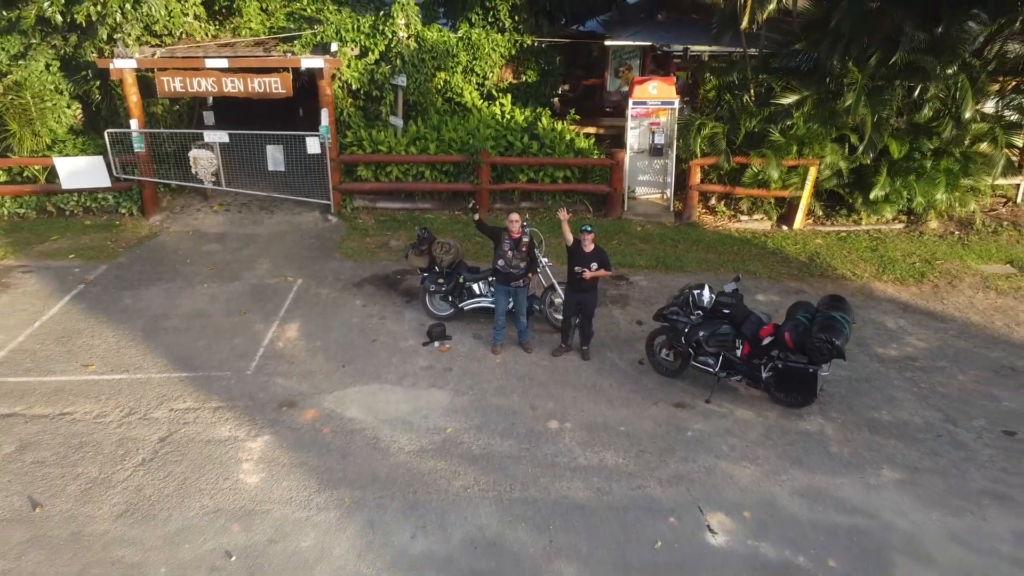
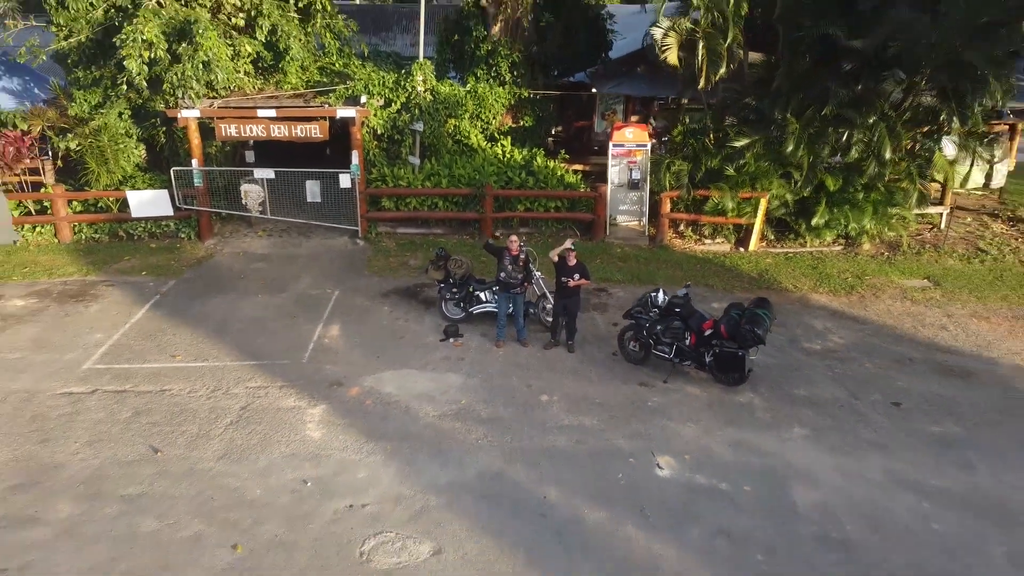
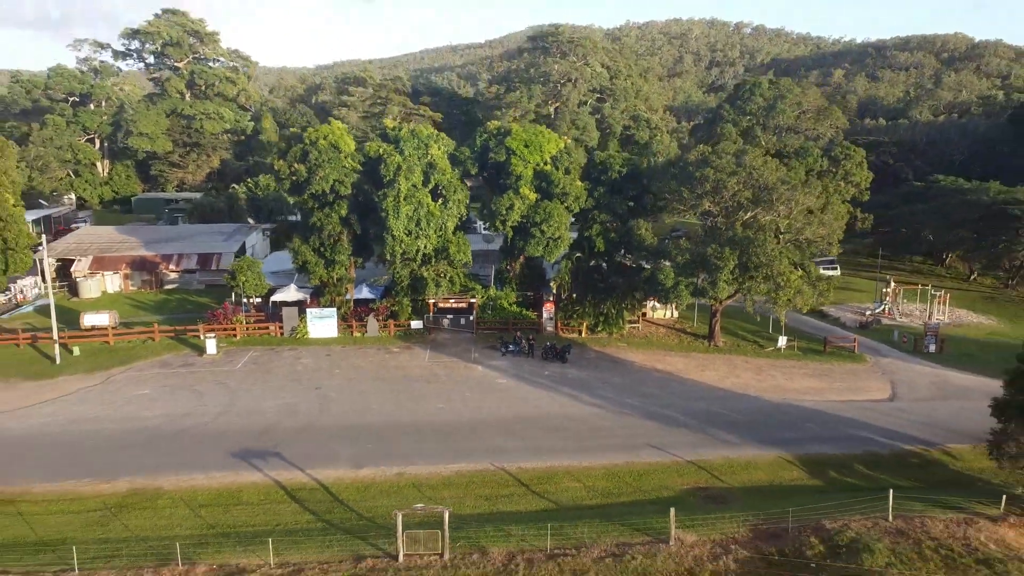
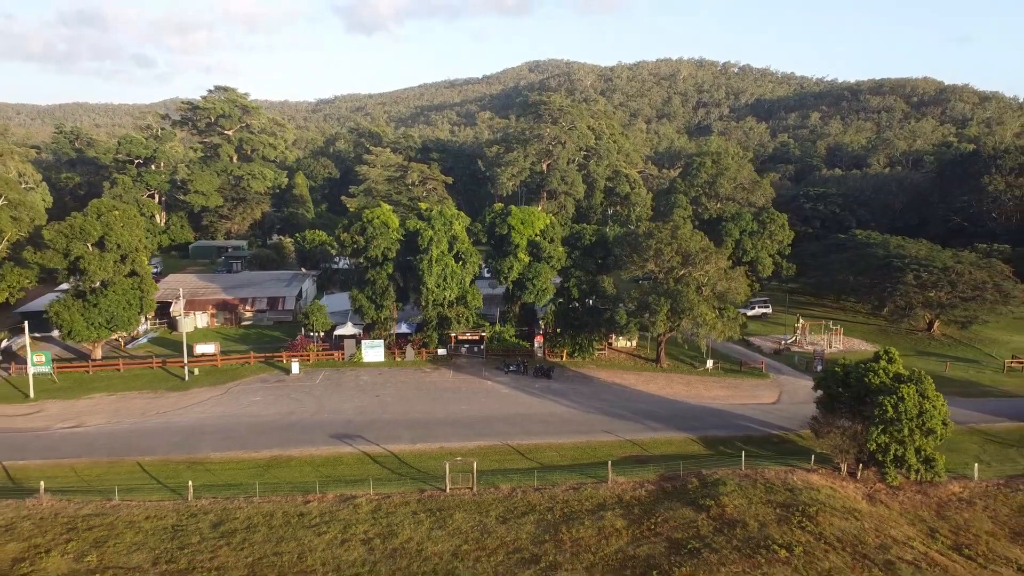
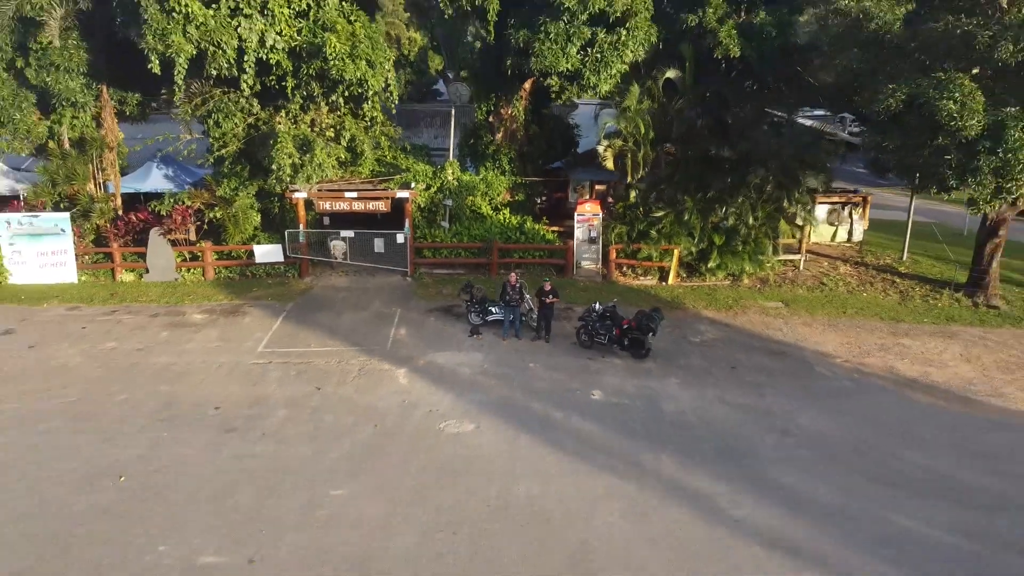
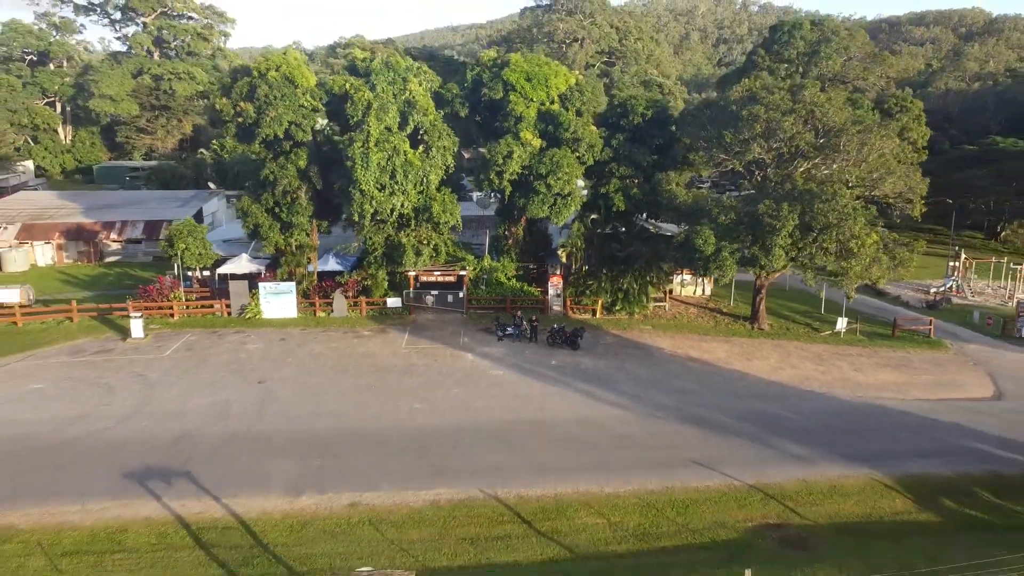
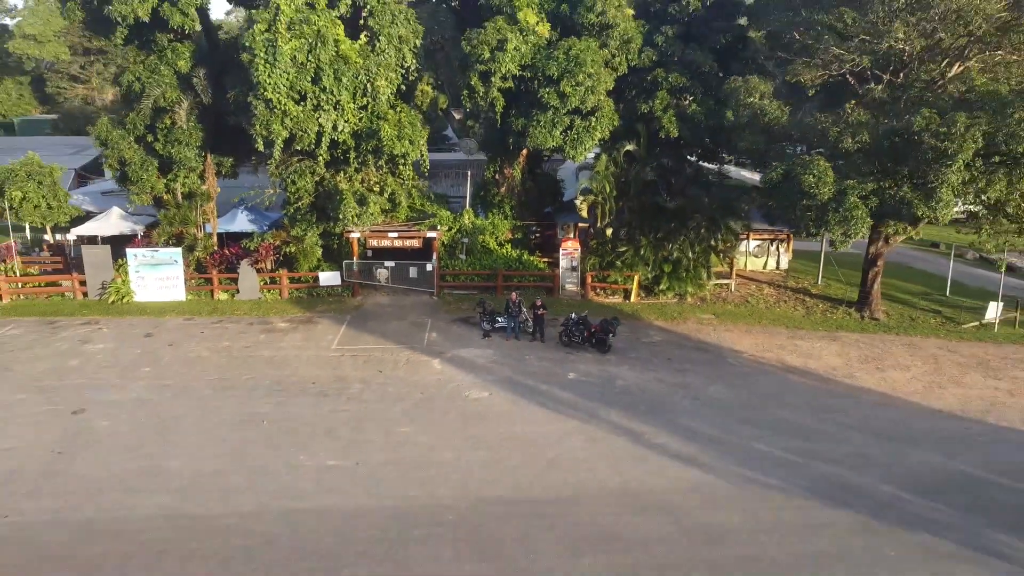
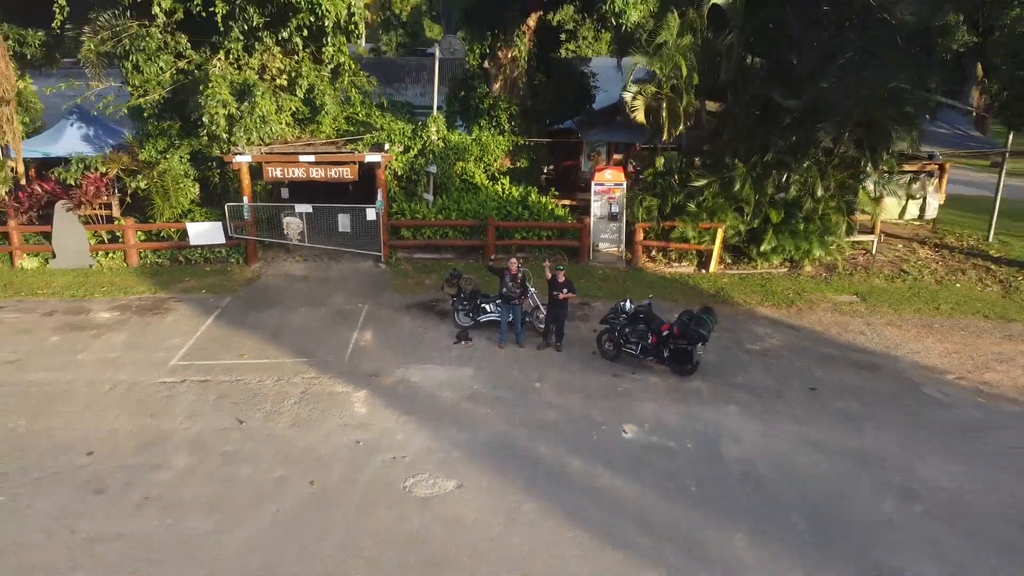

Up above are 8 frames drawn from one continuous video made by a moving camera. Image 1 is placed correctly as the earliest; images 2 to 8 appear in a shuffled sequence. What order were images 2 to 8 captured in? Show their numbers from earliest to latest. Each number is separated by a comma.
2, 8, 5, 7, 6, 3, 4
